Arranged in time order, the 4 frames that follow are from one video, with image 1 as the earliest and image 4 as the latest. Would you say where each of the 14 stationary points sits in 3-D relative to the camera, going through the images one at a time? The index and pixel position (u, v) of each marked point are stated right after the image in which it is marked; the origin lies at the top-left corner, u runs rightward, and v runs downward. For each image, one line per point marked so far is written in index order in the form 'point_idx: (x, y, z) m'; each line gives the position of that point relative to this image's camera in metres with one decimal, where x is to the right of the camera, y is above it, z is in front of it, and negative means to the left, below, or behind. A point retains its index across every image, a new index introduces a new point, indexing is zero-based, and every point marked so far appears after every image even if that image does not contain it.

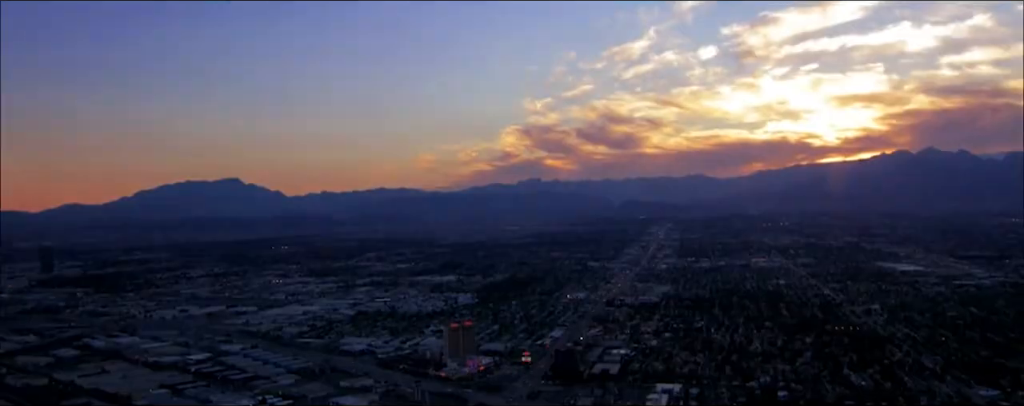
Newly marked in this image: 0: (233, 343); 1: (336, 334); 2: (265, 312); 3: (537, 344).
0: (-4.6, -2.3, +17.7) m
1: (-3.0, -2.3, +18.4) m
2: (-4.6, -2.0, +19.5) m
3: (+0.4, -2.4, +18.0) m
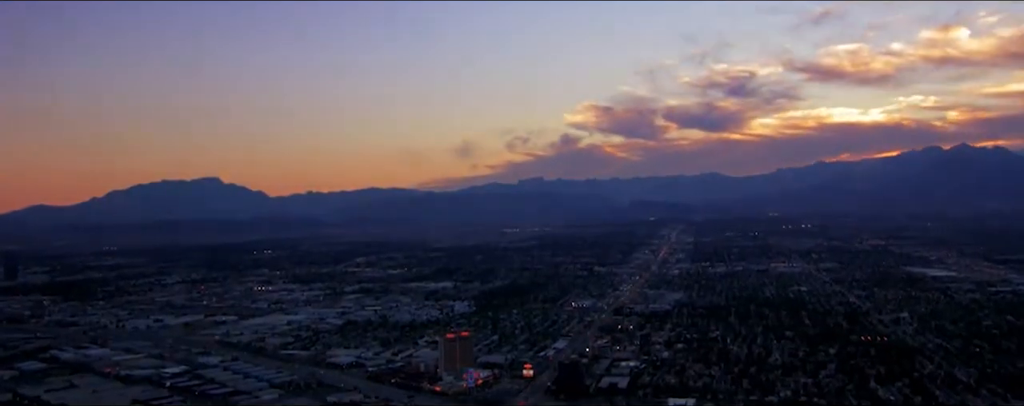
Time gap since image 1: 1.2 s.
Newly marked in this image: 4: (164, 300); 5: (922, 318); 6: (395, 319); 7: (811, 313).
0: (-4.6, -2.4, +16.4) m
1: (-3.0, -2.3, +17.0) m
2: (-4.6, -2.0, +18.2) m
3: (+0.4, -2.4, +16.6) m
4: (-6.4, -1.8, +19.4) m
5: (+7.2, -2.0, +18.7) m
6: (-2.1, -2.0, +18.7) m
7: (+5.4, -2.0, +19.3) m
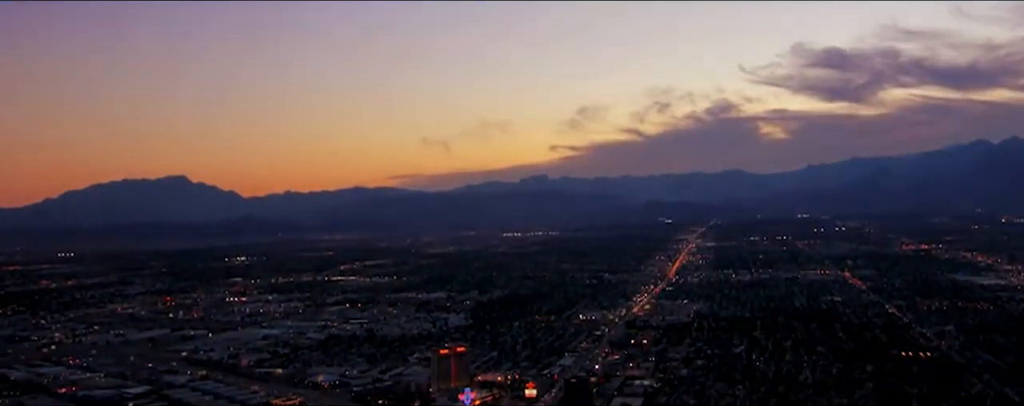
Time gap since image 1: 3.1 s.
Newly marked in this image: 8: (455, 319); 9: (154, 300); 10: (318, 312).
0: (-4.6, -2.4, +14.7) m
1: (-3.0, -2.3, +15.3) m
2: (-4.6, -2.1, +16.5) m
3: (+0.4, -2.4, +14.9) m
4: (-6.4, -1.8, +17.8) m
5: (+7.3, -2.0, +16.9) m
6: (-2.0, -2.1, +17.0) m
7: (+5.5, -2.0, +17.5) m
8: (-1.0, -2.0, +18.4) m
9: (-6.5, -1.8, +19.5) m
10: (-3.4, -1.9, +18.6) m
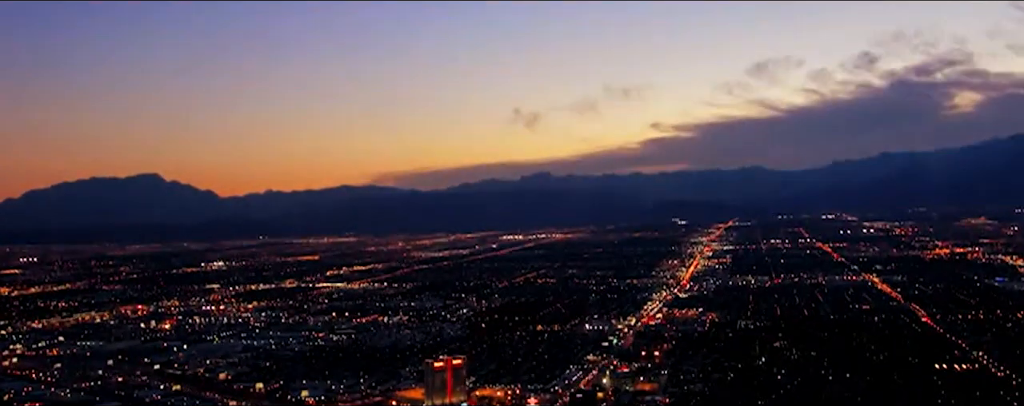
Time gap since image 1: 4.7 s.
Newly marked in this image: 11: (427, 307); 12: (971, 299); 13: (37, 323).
0: (-4.6, -2.4, +13.5) m
1: (-3.0, -2.3, +14.1) m
2: (-4.5, -2.1, +15.3) m
3: (+0.4, -2.4, +13.6) m
4: (-6.4, -1.9, +16.6) m
5: (+7.3, -2.0, +15.6) m
6: (-2.0, -2.1, +15.8) m
7: (+5.5, -2.0, +16.2) m
8: (-0.9, -2.0, +17.1) m
9: (-6.4, -1.8, +18.3) m
10: (-3.3, -1.9, +17.4) m
11: (-1.5, -1.9, +19.6) m
12: (+8.0, -1.7, +18.7) m
13: (-7.2, -1.9, +16.6) m
